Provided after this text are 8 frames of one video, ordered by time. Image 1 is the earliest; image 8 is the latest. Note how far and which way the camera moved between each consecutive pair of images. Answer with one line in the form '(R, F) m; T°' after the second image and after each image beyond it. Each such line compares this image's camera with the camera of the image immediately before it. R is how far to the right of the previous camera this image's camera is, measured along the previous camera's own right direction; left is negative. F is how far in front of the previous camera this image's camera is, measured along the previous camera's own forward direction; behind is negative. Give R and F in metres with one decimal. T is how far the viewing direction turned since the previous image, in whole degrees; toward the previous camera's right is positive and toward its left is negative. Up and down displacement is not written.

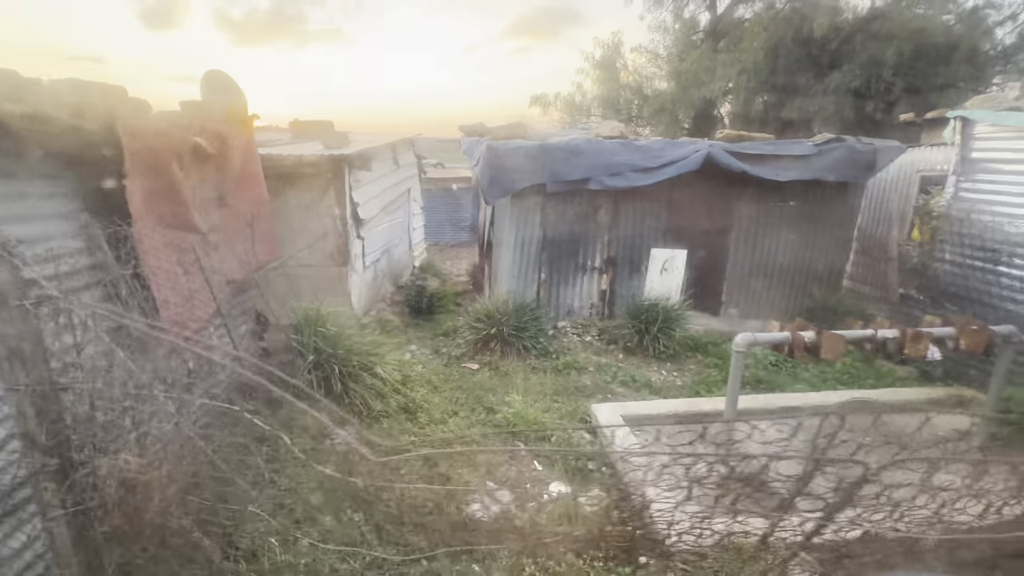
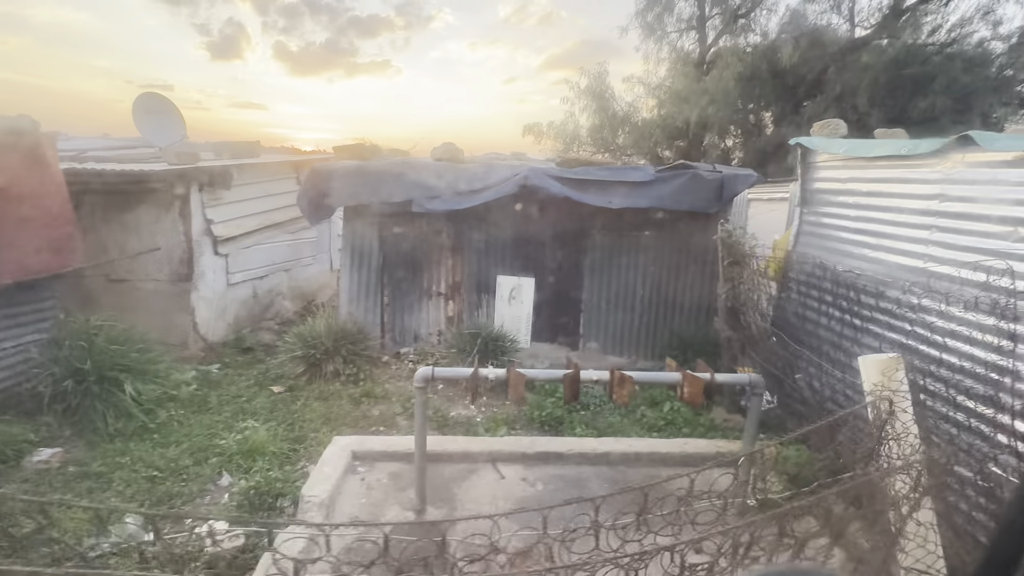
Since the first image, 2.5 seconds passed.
(+2.0, +0.3) m; -4°
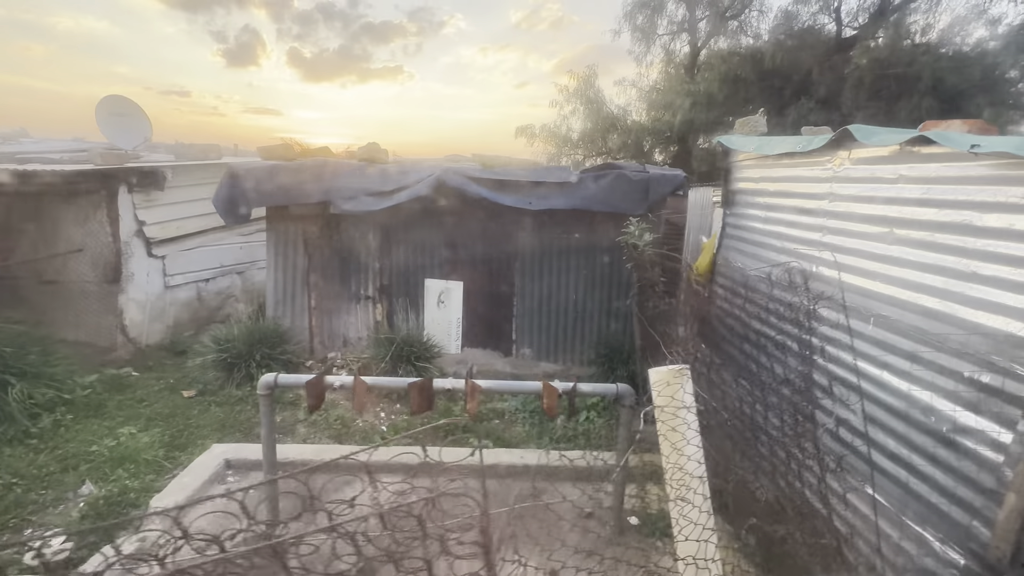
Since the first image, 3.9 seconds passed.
(+0.8, +0.1) m; -1°
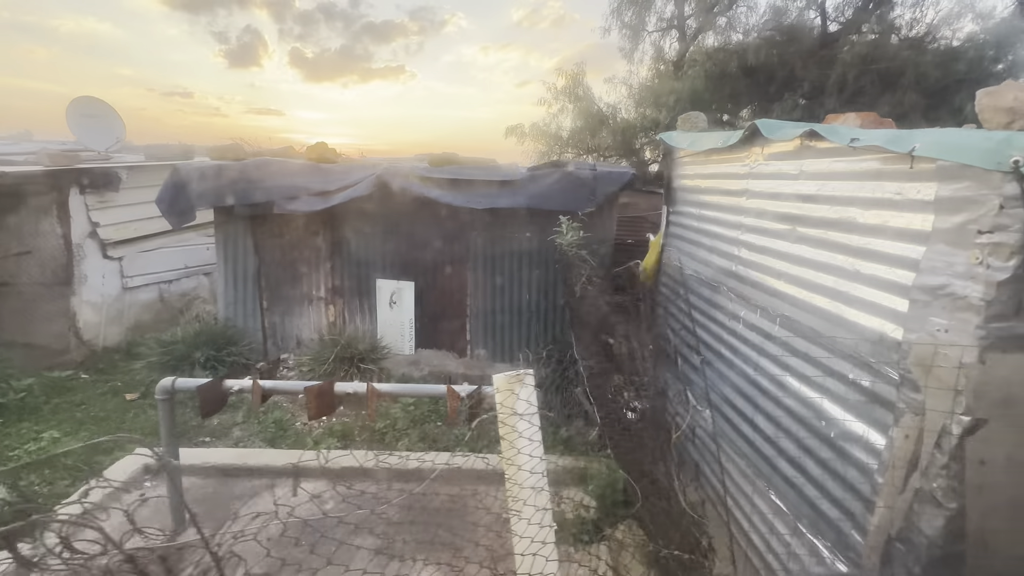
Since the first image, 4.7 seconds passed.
(+0.5, +0.1) m; 0°
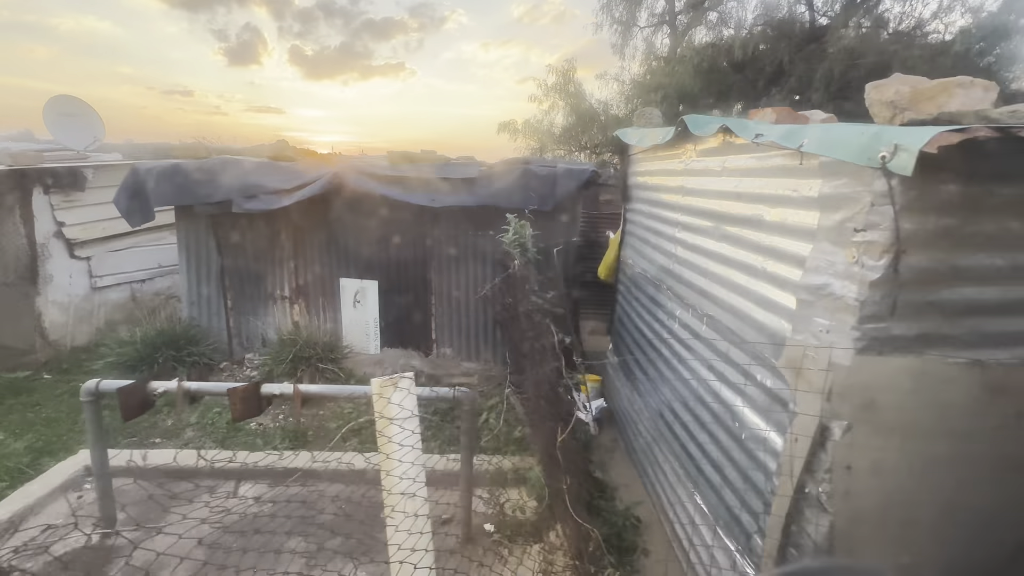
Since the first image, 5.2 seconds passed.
(+0.4, 0.0) m; 0°
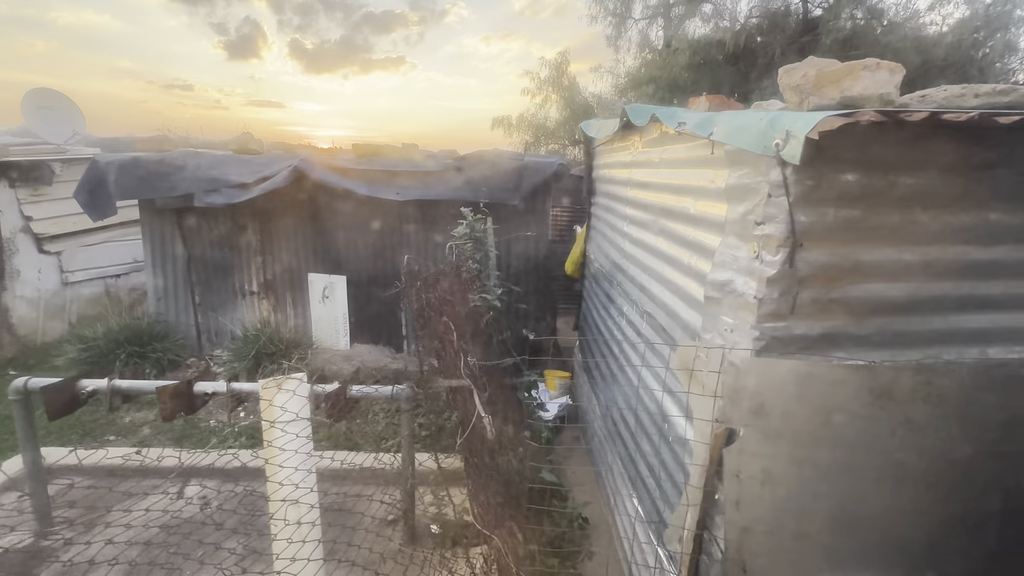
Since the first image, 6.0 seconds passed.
(+0.3, +0.1) m; 0°
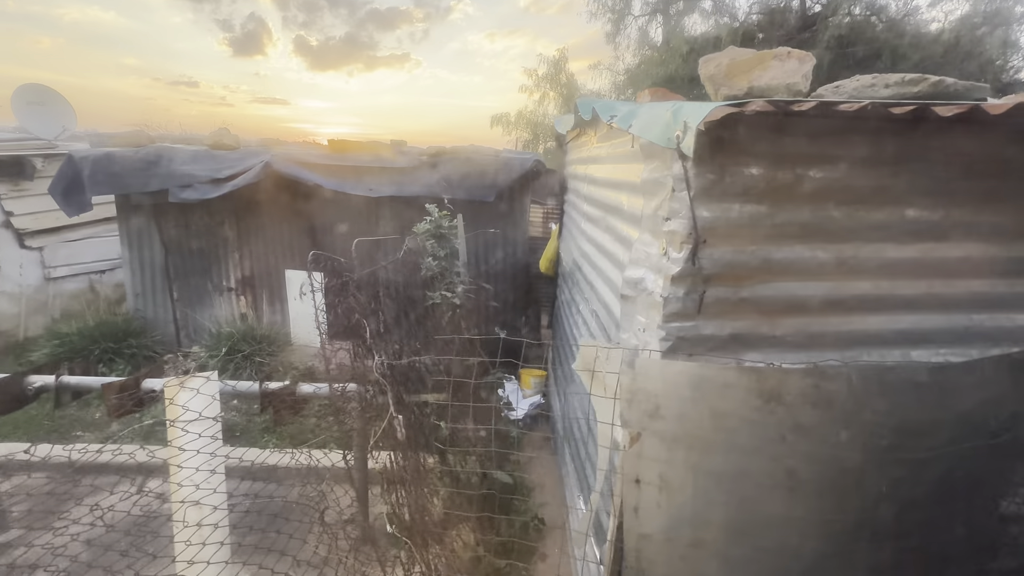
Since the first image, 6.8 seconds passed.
(+0.2, 0.0) m; 0°
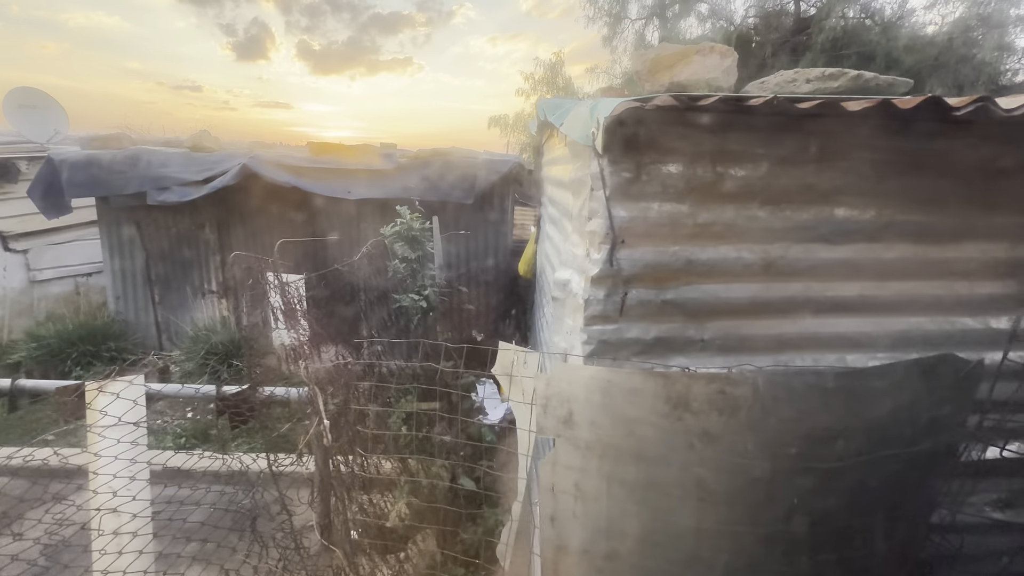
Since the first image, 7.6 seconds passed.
(+0.2, 0.0) m; 0°
